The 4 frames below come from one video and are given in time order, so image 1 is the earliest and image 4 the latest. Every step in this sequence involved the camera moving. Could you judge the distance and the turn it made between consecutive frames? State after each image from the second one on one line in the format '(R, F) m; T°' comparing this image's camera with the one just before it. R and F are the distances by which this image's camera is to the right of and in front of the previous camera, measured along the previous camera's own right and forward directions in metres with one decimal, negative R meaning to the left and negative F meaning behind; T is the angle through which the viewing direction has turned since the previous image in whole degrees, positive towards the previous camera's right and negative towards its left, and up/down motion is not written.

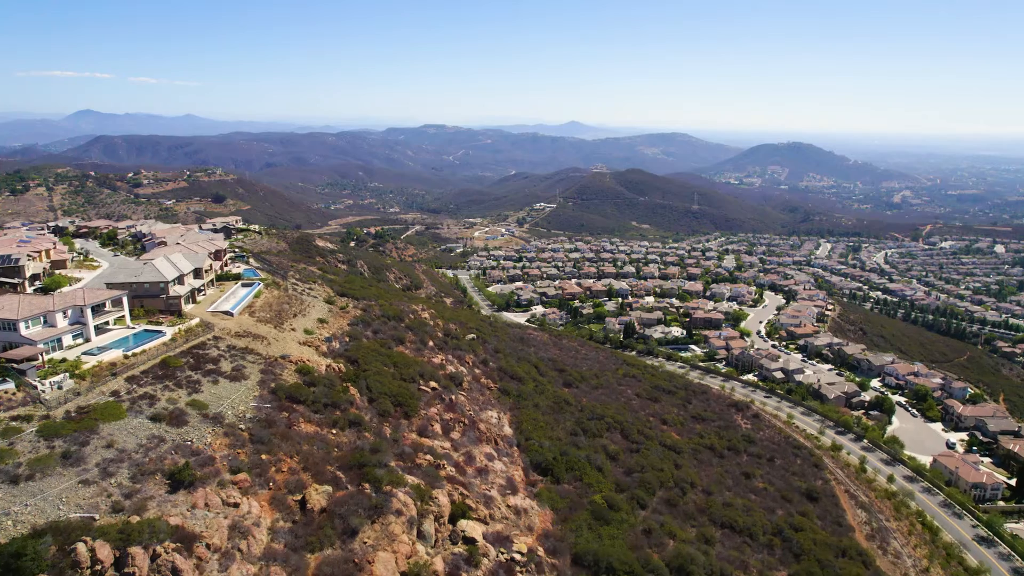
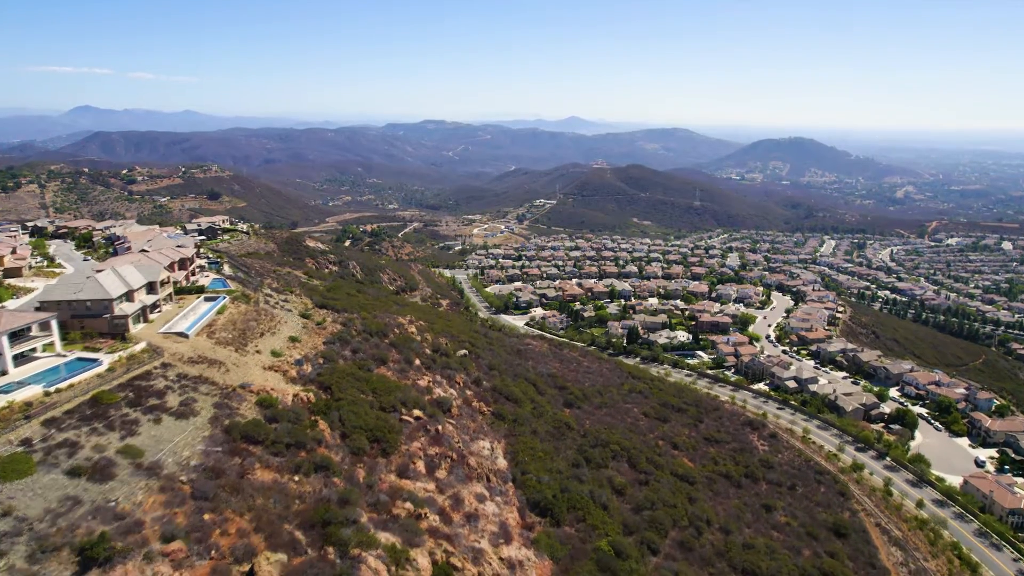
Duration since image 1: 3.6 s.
(+0.2, +2.5) m; 0°
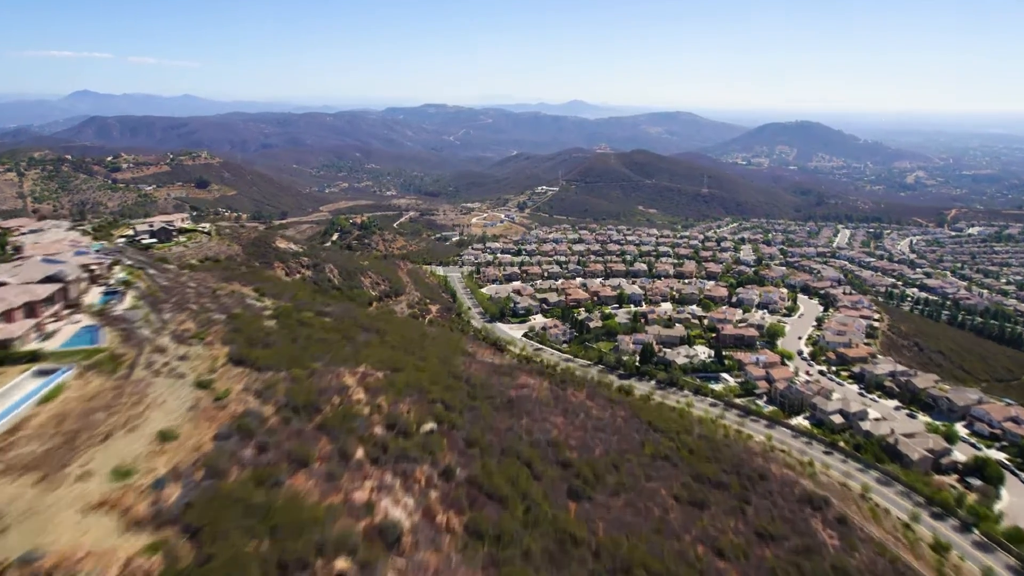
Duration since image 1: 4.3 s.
(+0.4, +6.8) m; 0°
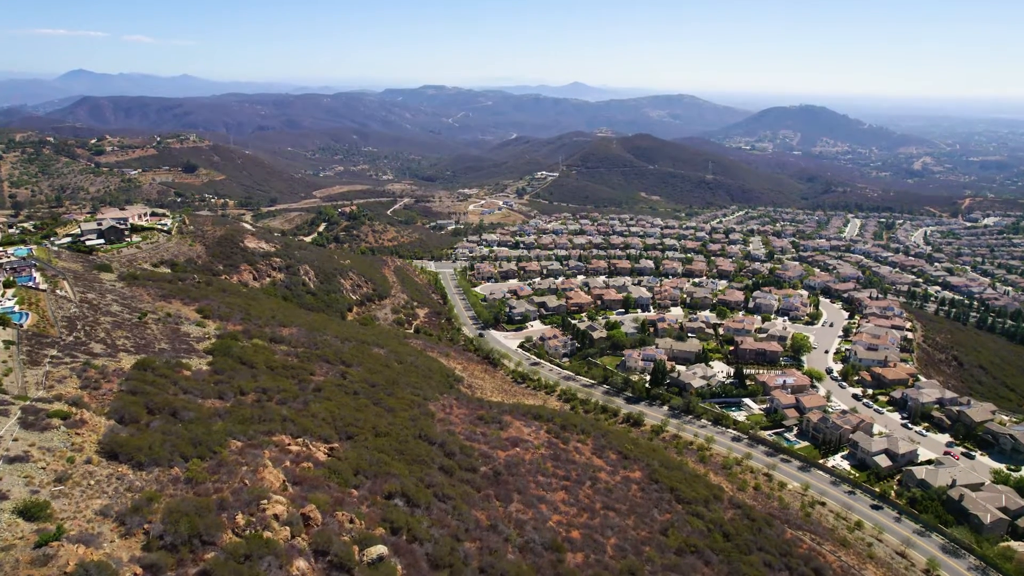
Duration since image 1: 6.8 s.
(+0.3, +5.4) m; 0°
